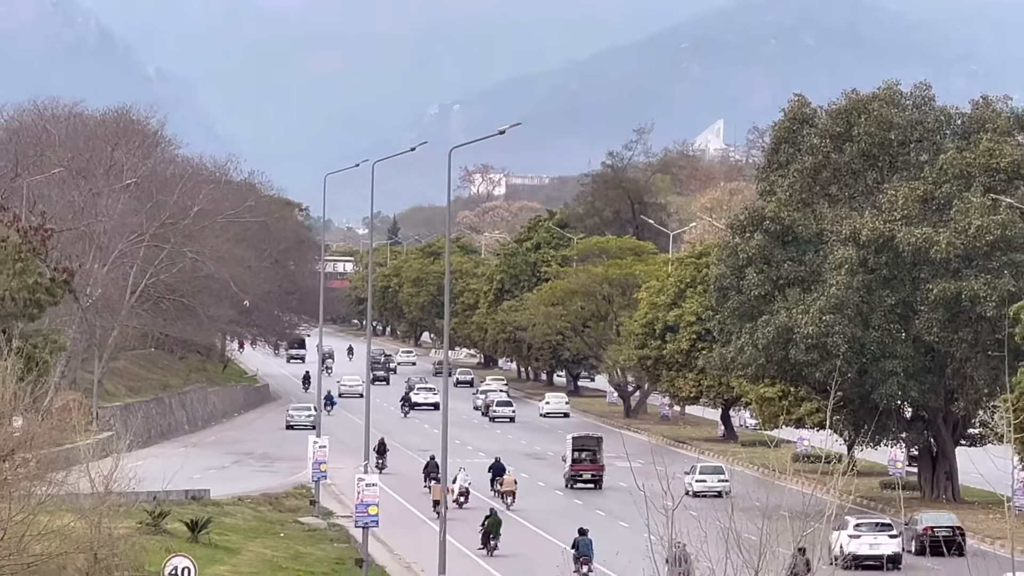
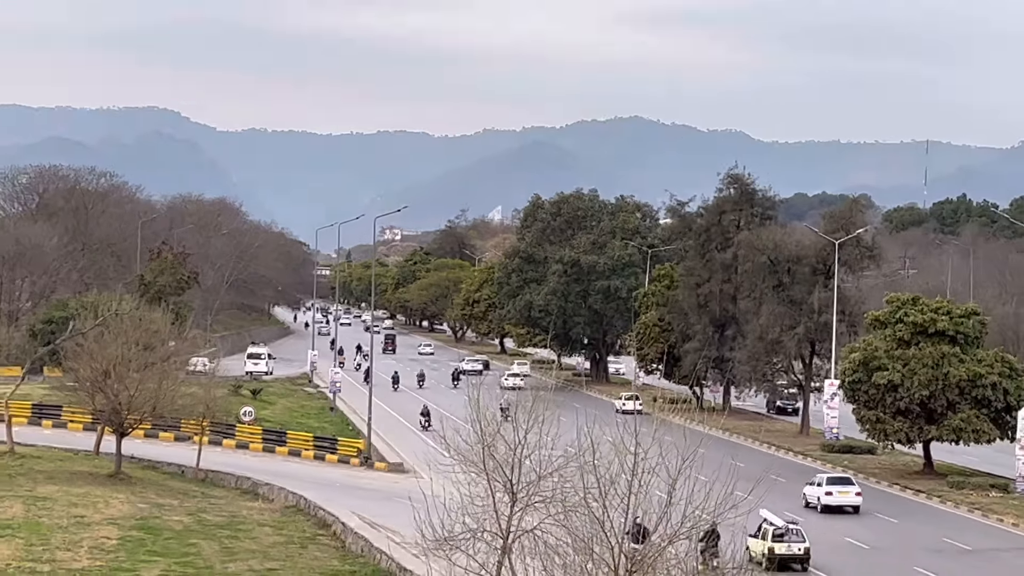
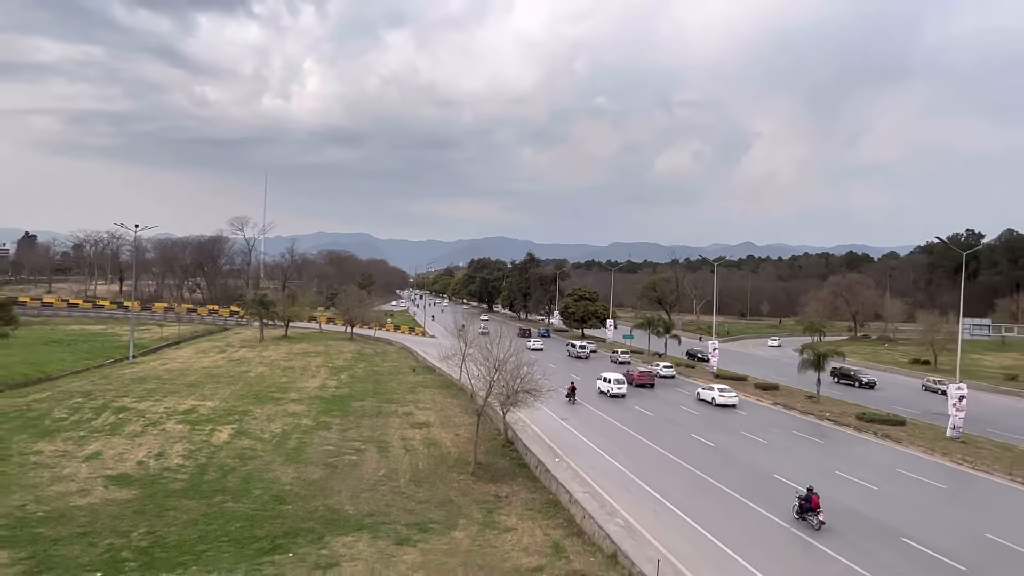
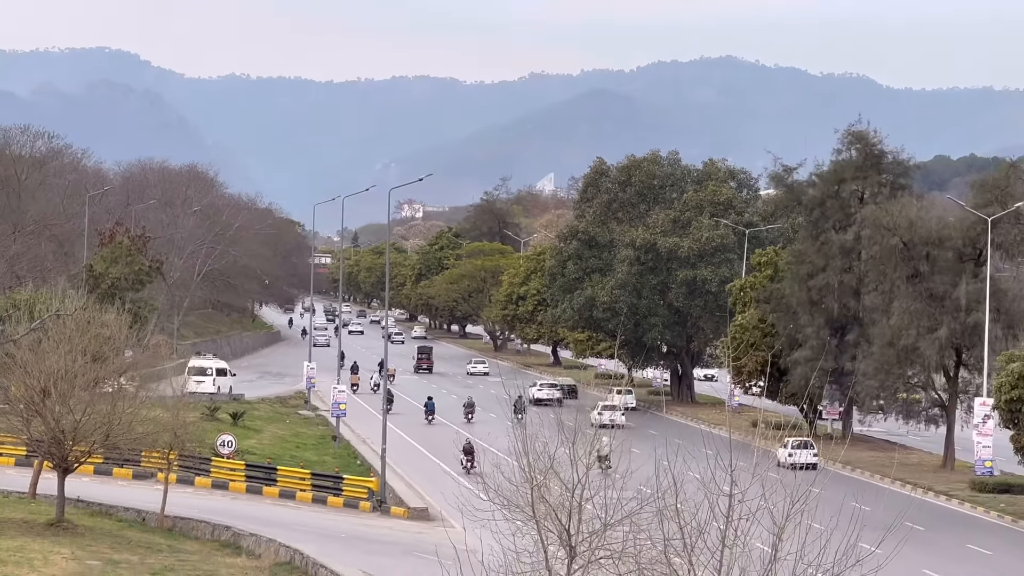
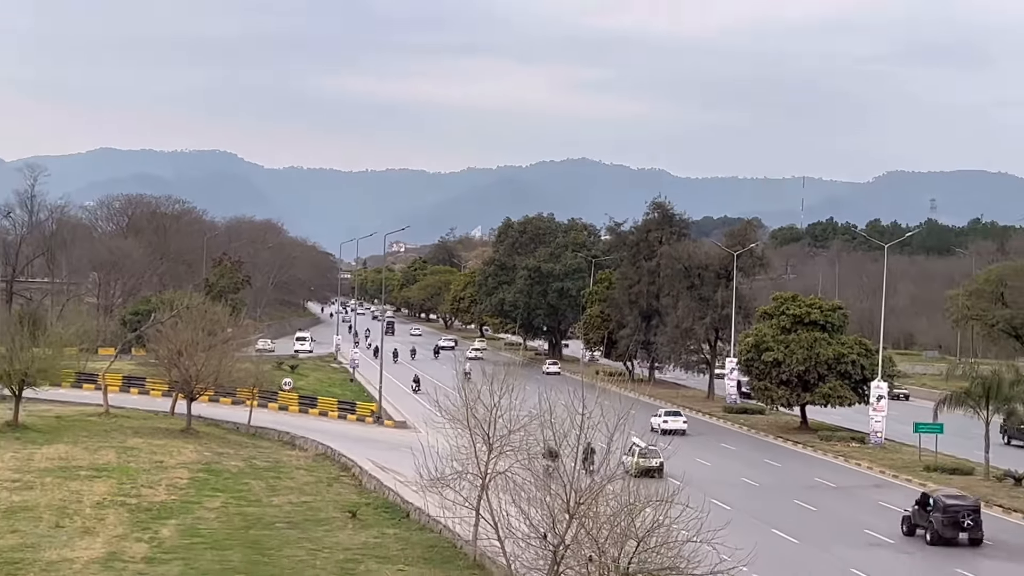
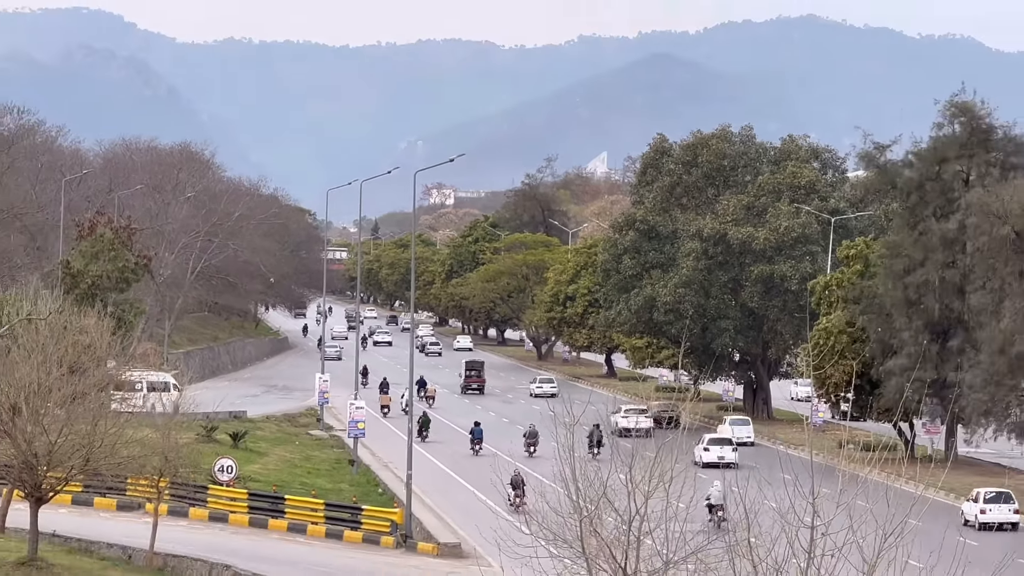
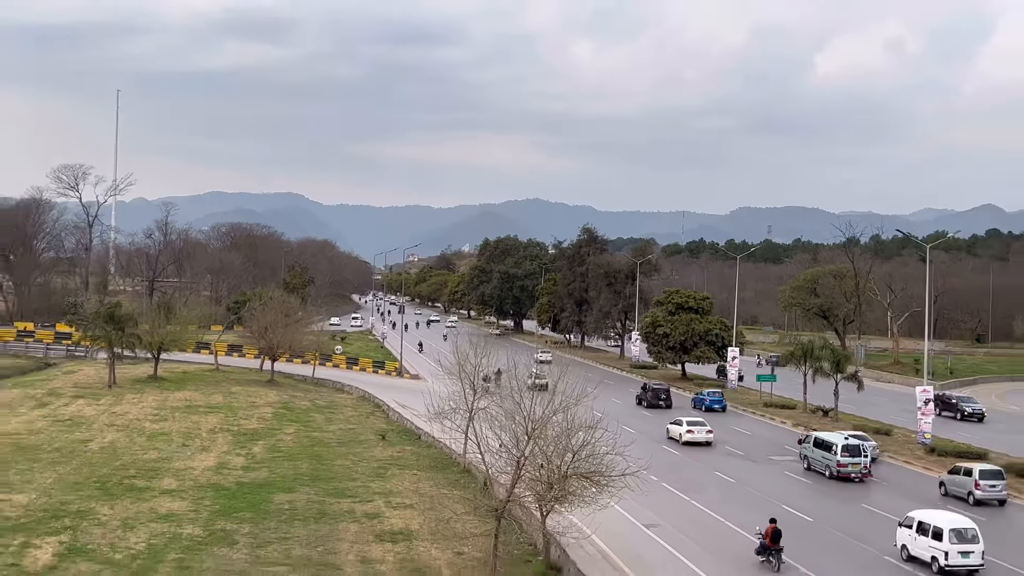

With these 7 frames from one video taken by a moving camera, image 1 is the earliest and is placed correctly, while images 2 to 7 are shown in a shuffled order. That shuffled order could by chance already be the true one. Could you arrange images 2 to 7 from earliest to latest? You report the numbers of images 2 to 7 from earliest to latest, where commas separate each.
6, 4, 2, 5, 7, 3
